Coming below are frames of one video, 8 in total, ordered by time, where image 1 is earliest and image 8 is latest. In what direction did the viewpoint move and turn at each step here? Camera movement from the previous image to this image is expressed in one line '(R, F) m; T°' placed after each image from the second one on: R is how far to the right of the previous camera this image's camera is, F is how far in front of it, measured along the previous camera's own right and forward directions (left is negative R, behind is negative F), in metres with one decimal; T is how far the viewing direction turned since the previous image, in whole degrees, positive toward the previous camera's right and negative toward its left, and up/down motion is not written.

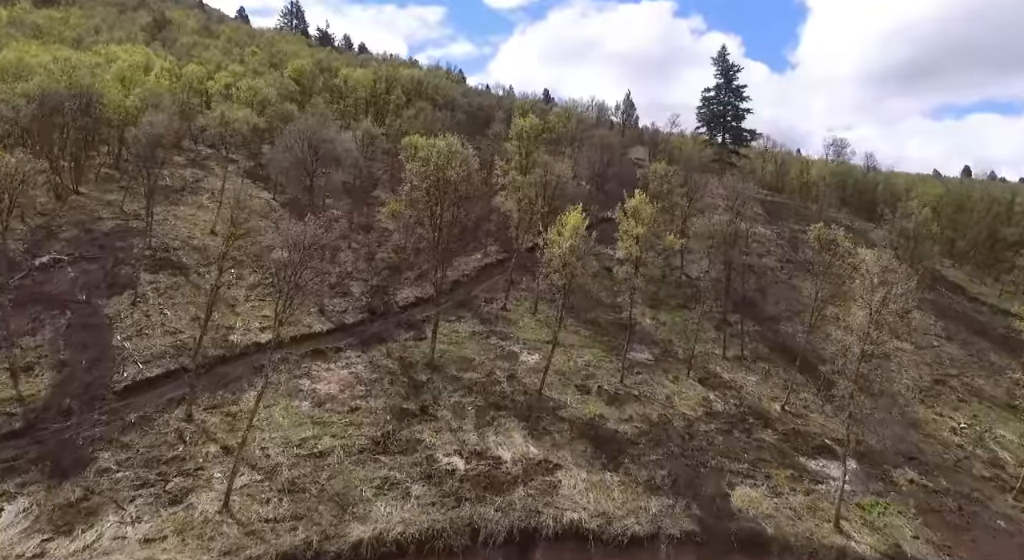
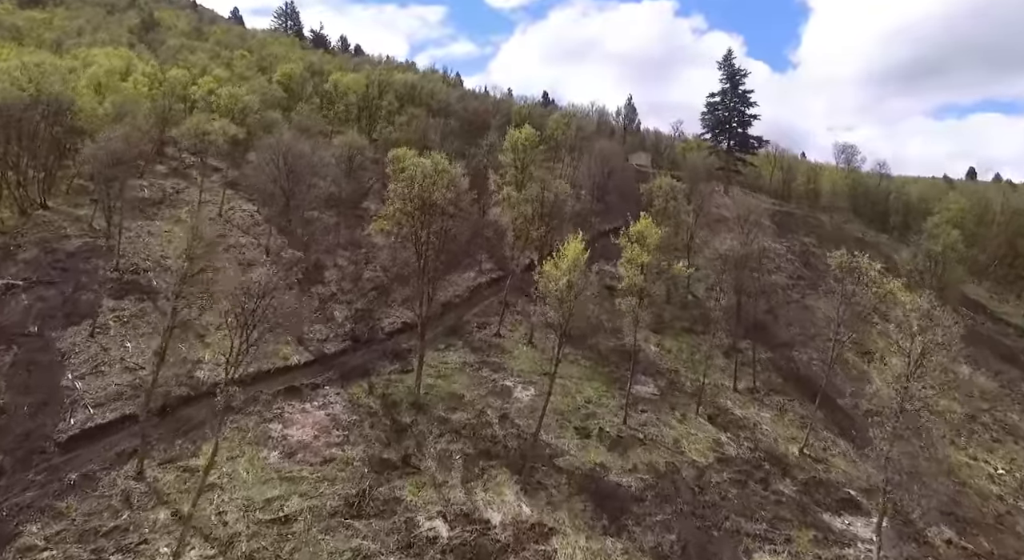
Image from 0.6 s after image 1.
(+0.5, +4.1) m; 0°
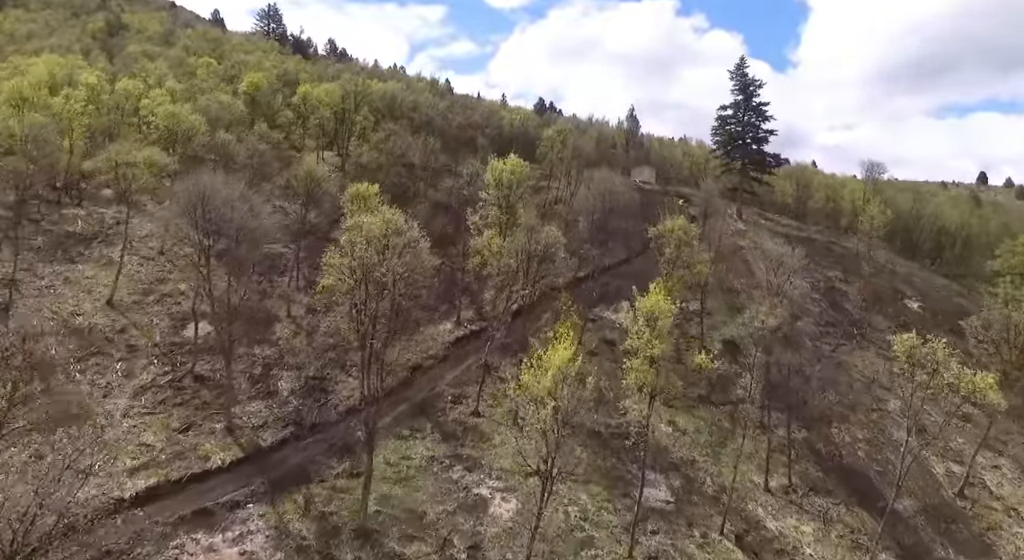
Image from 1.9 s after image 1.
(+1.4, +9.8) m; 0°
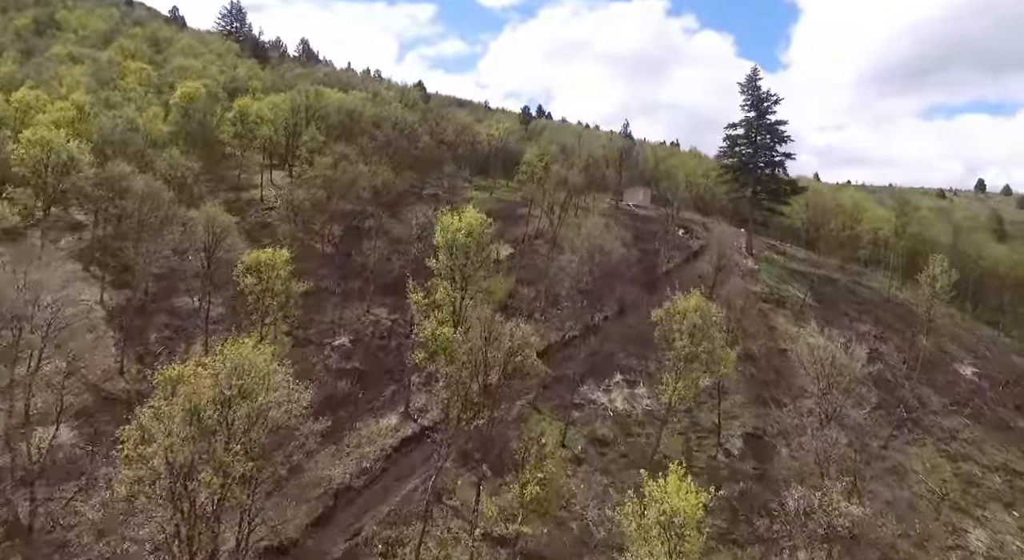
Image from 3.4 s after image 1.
(+1.9, +13.0) m; +1°
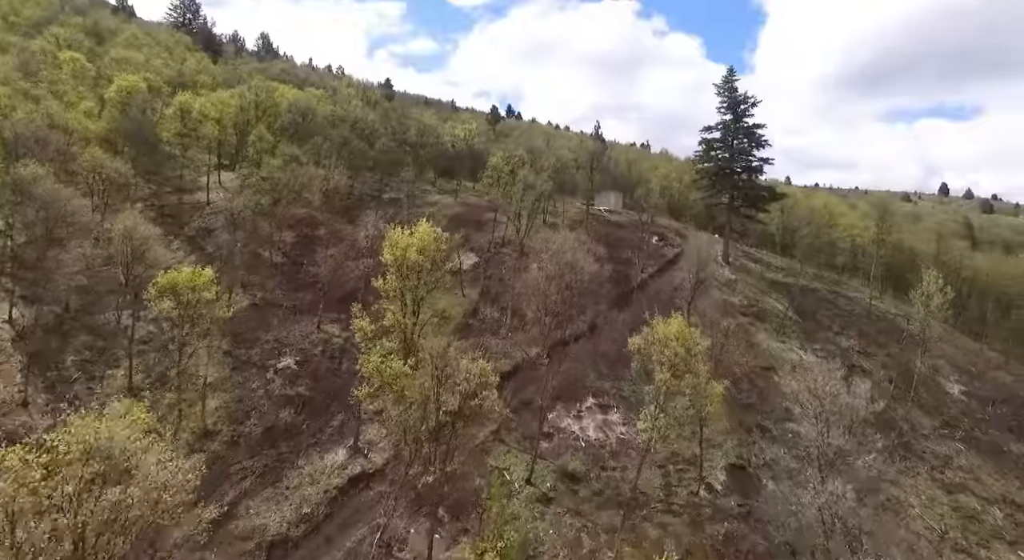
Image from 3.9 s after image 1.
(+0.6, +4.6) m; +3°
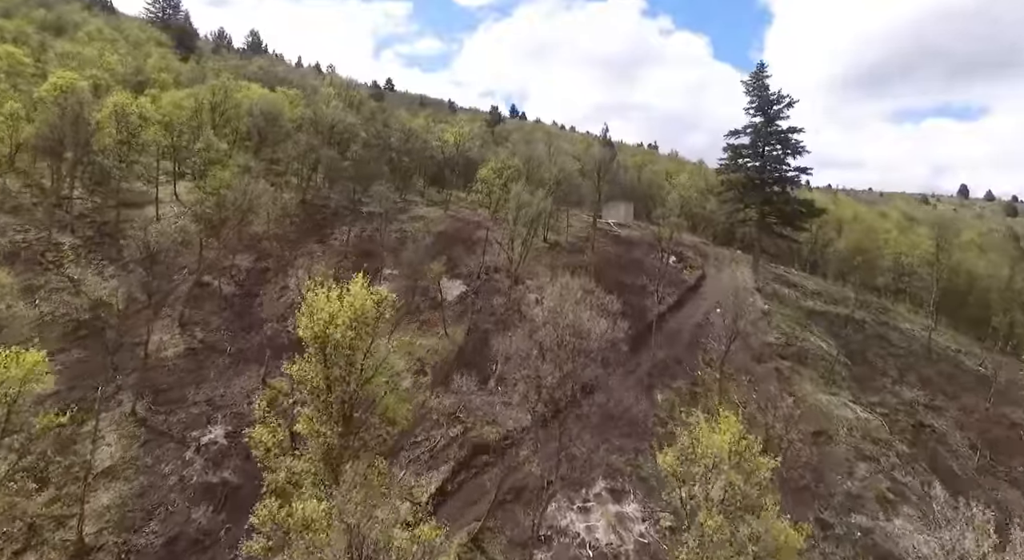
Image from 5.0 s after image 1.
(+1.1, +10.6) m; -1°
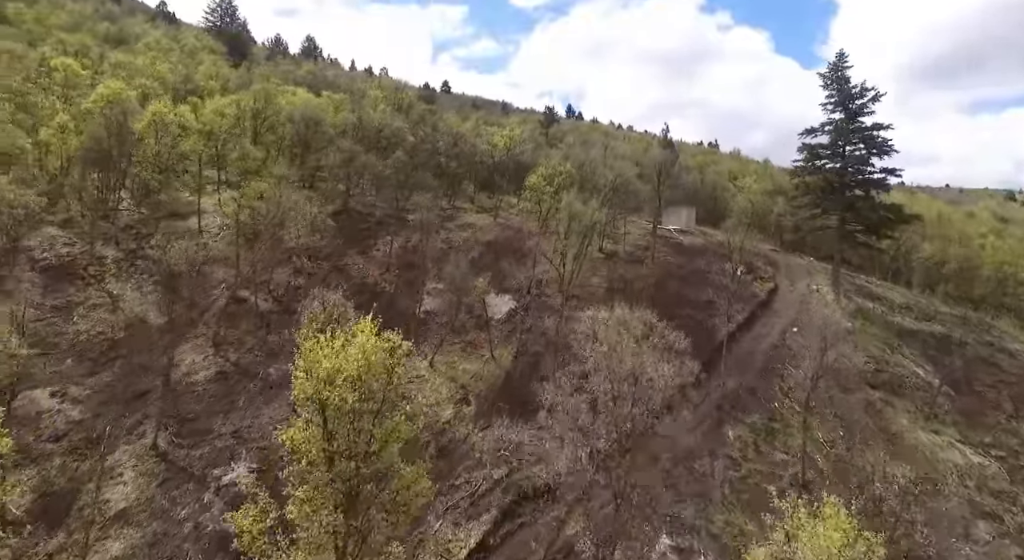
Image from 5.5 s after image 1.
(+0.3, +4.6) m; -5°
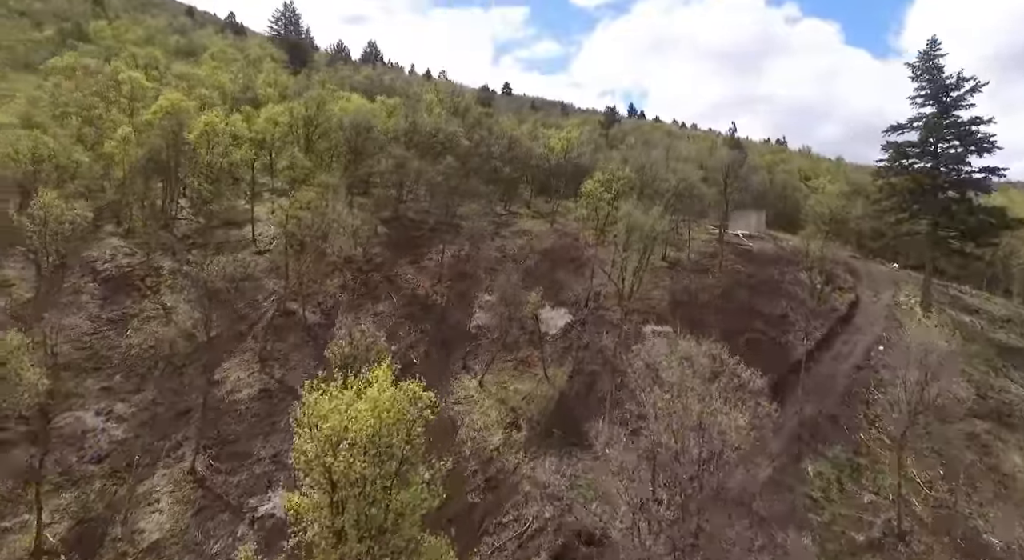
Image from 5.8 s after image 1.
(+0.5, +3.0) m; -5°
